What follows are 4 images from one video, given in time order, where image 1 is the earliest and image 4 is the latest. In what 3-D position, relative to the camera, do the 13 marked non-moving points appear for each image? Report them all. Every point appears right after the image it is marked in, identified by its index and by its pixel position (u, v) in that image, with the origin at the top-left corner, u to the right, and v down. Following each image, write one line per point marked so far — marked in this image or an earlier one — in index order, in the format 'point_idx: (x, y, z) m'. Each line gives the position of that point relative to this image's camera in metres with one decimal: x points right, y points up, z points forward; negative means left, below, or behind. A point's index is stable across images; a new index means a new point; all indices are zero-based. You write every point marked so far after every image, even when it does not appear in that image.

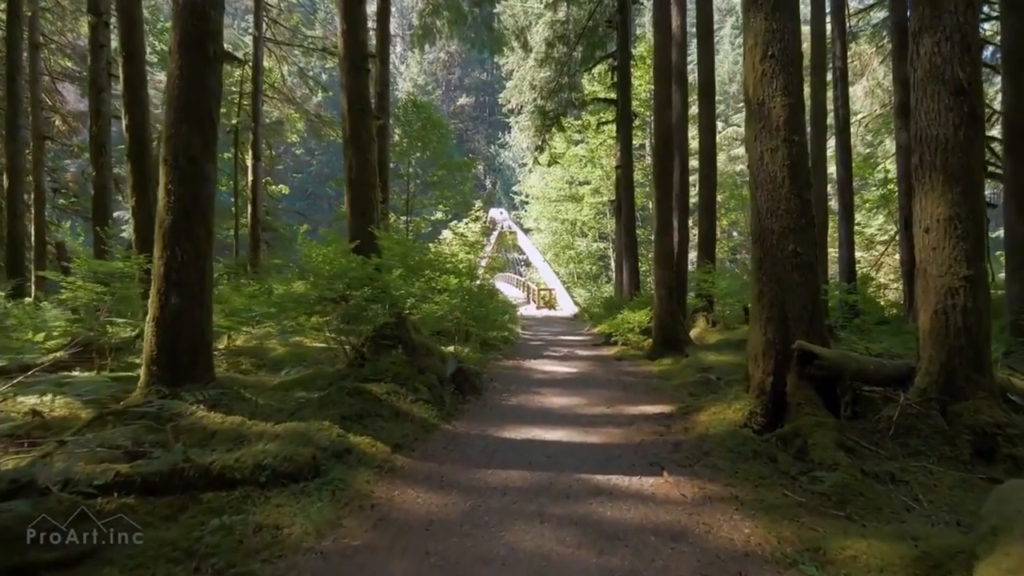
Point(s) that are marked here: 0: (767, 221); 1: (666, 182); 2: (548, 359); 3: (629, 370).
0: (+2.1, +0.6, +5.5) m
1: (+2.5, +1.7, +10.6) m
2: (+0.6, -1.2, +10.7) m
3: (+1.7, -1.2, +9.5) m
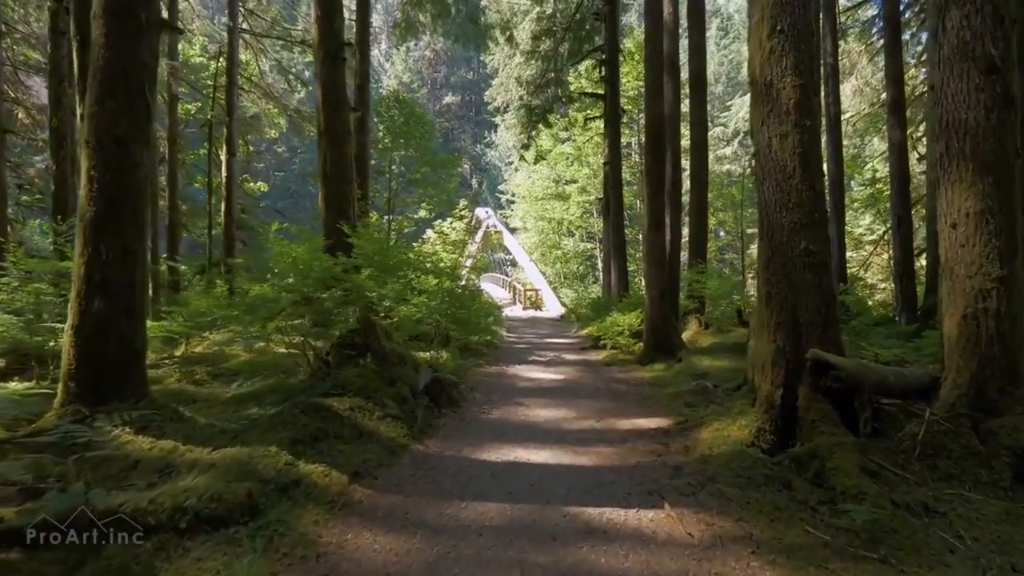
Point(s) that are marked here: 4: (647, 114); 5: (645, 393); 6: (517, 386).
0: (+2.0, +0.6, +5.0) m
1: (+2.2, +1.6, +10.0) m
2: (+0.3, -1.2, +10.1) m
3: (+1.5, -1.2, +8.9) m
4: (+2.1, +2.6, +10.1) m
5: (+1.5, -1.2, +7.5) m
6: (+0.1, -1.2, +8.0) m
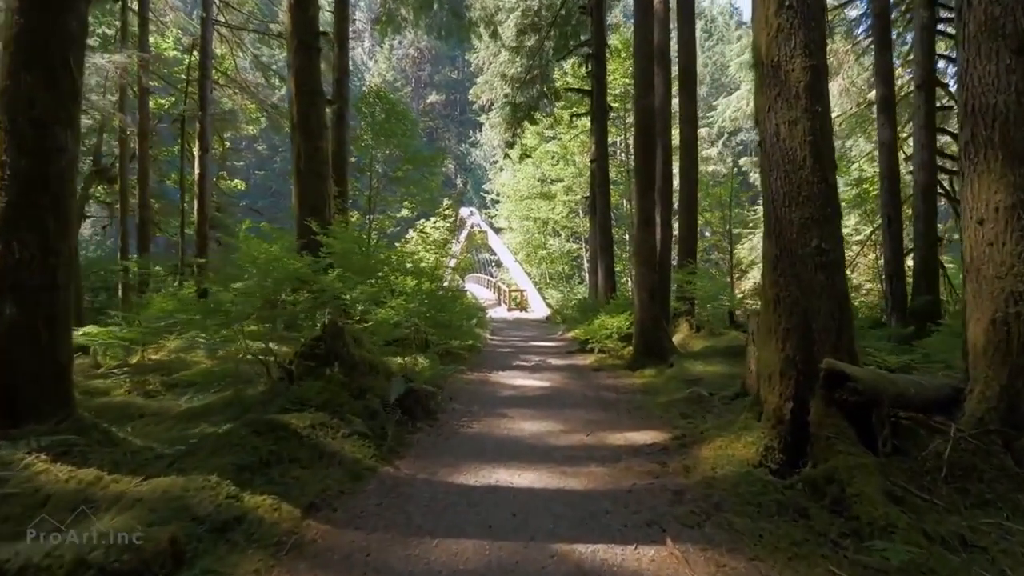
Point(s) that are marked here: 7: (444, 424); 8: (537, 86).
0: (+1.9, +0.5, +4.5) m
1: (+2.0, +1.6, +9.6) m
2: (+0.1, -1.2, +9.6) m
3: (+1.2, -1.2, +8.4) m
4: (+1.8, +2.6, +9.6) m
5: (+1.3, -1.2, +7.0) m
6: (-0.1, -1.2, +7.5) m
7: (-0.6, -1.2, +5.9) m
8: (+0.7, +5.6, +18.1) m
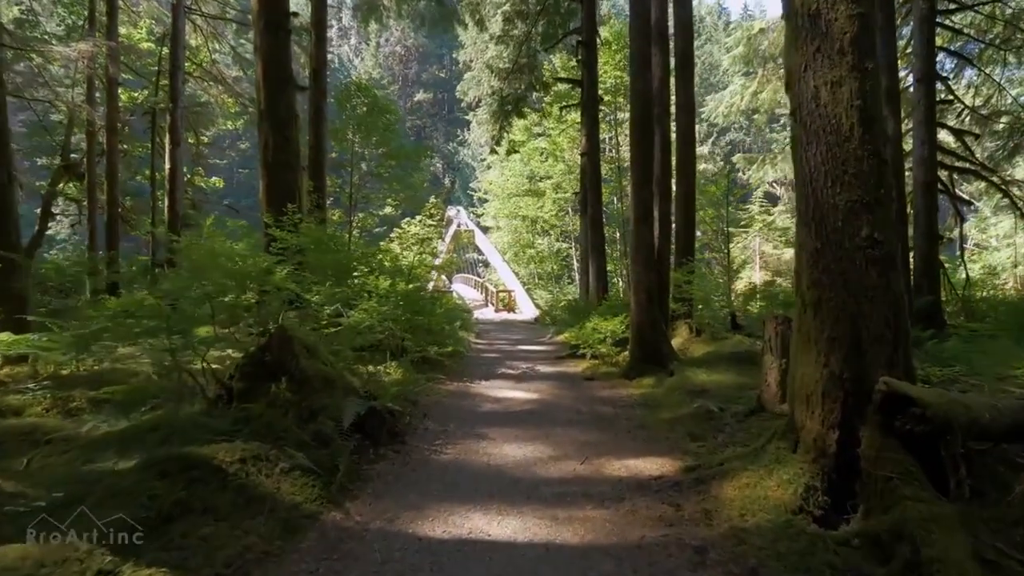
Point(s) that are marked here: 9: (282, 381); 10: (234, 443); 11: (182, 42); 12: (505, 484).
0: (+1.7, +0.5, +3.6) m
1: (+1.7, +1.6, +8.7) m
2: (-0.1, -1.2, +8.7) m
3: (+1.1, -1.2, +7.5) m
4: (+1.6, +2.6, +8.7) m
5: (+1.2, -1.2, +6.2) m
6: (-0.3, -1.2, +6.6) m
7: (-0.8, -1.2, +5.0) m
8: (+0.3, +5.6, +17.2) m
9: (-1.7, -0.7, +4.8) m
10: (-1.7, -0.9, +3.9) m
11: (-9.2, +6.8, +18.1) m
12: (0.0, -1.3, +4.3) m
